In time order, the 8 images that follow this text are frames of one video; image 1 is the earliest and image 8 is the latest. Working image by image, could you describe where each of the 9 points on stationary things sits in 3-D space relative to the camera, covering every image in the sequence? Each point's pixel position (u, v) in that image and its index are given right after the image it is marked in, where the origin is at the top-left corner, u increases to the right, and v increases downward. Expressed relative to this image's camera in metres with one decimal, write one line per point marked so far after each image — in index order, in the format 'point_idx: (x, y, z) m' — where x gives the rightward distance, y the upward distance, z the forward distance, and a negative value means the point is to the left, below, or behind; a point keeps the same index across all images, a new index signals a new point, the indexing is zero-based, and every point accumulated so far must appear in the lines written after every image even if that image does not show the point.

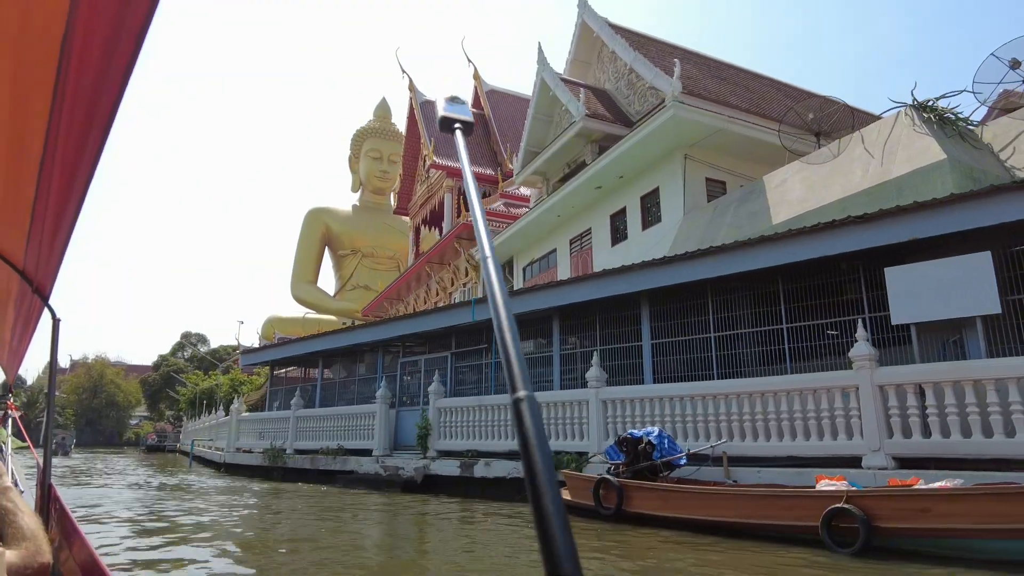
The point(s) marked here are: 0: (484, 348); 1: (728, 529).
0: (-0.4, -0.9, +10.0) m
1: (+1.7, -1.8, +5.2) m
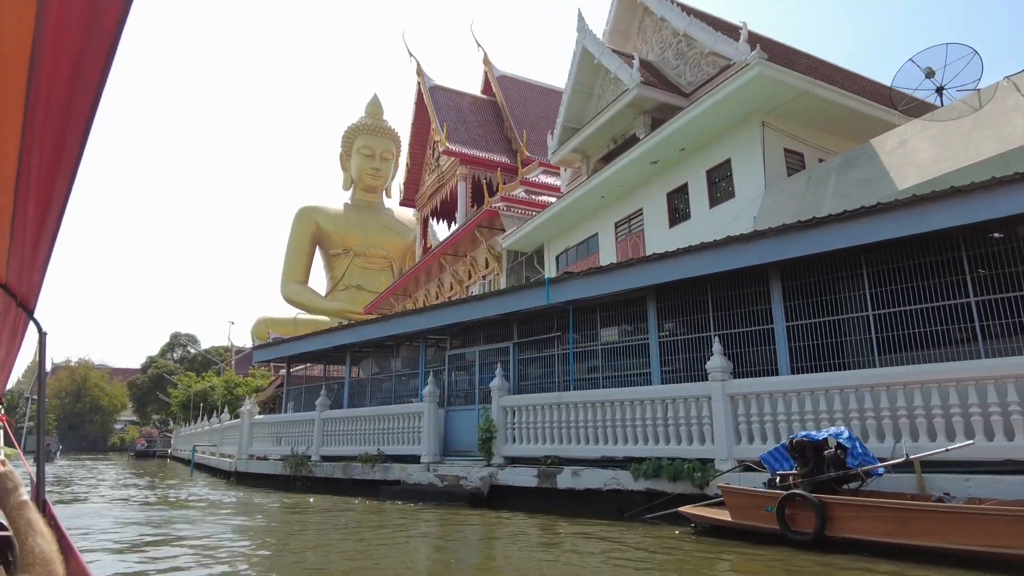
0: (+0.6, -0.6, +8.6) m
1: (+2.7, -1.6, +3.8) m
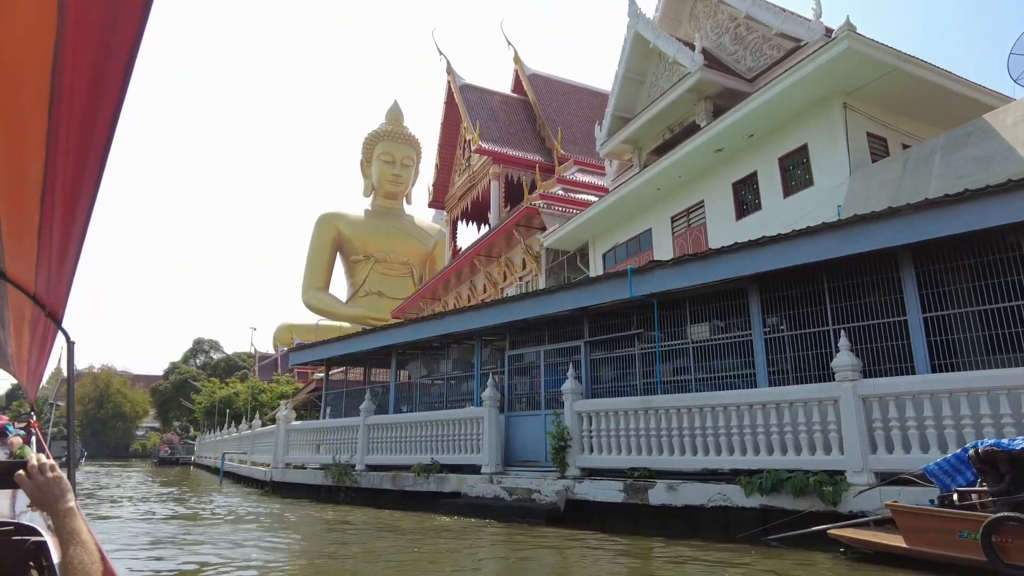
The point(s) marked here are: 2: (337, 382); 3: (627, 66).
0: (+1.4, -0.5, +7.7) m
1: (+3.4, -1.4, +2.9) m
2: (-3.3, -1.8, +12.6) m
3: (+2.3, +4.5, +13.7) m
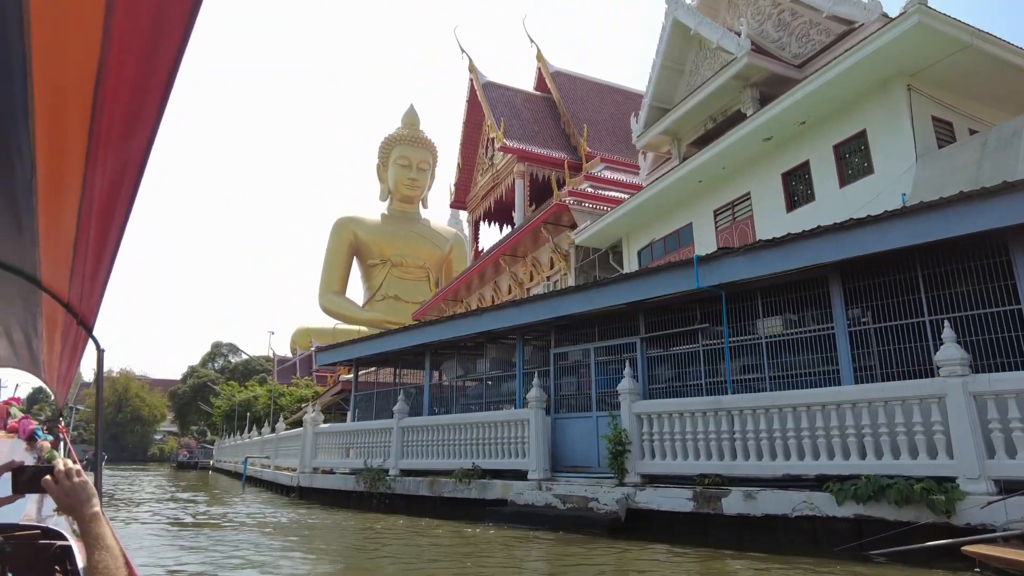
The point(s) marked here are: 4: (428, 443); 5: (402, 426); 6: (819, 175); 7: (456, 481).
0: (+1.9, -0.4, +7.2) m
1: (+3.9, -1.3, +2.3) m
2: (-2.6, -1.7, +12.1) m
3: (+3.0, +4.6, +13.1) m
4: (-1.2, -2.1, +9.3) m
5: (-1.6, -2.0, +9.7) m
6: (+4.8, +1.8, +10.5) m
7: (-0.7, -2.4, +8.3) m
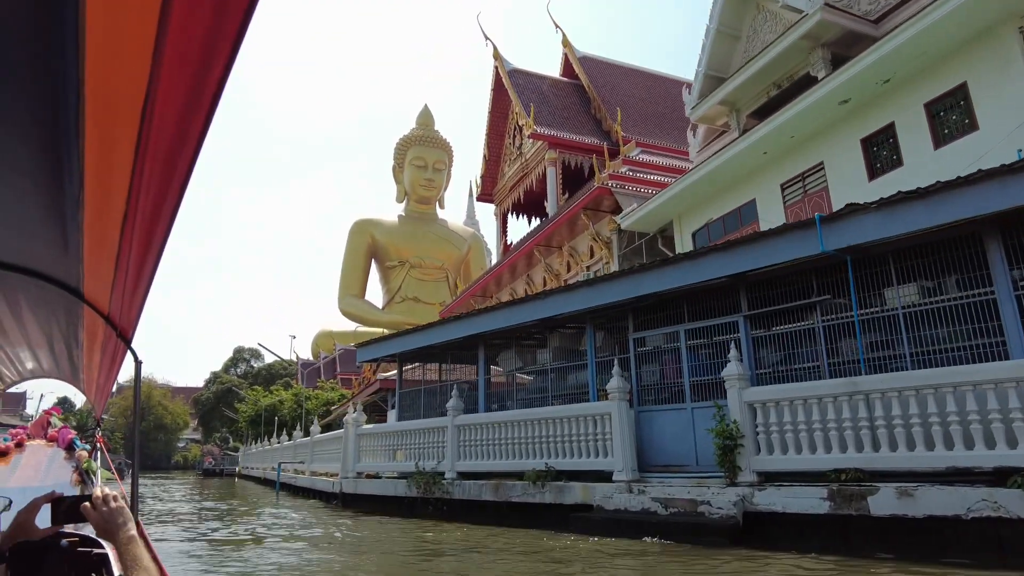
0: (+2.7, -0.2, +6.2) m
1: (+4.6, -0.9, +1.3) m
2: (-1.7, -1.5, +11.3) m
3: (+3.8, +4.9, +12.2) m
4: (-0.3, -1.9, +8.4) m
5: (-0.7, -1.8, +8.8) m
6: (+5.6, +2.1, +9.5) m
7: (+0.2, -2.2, +7.4) m
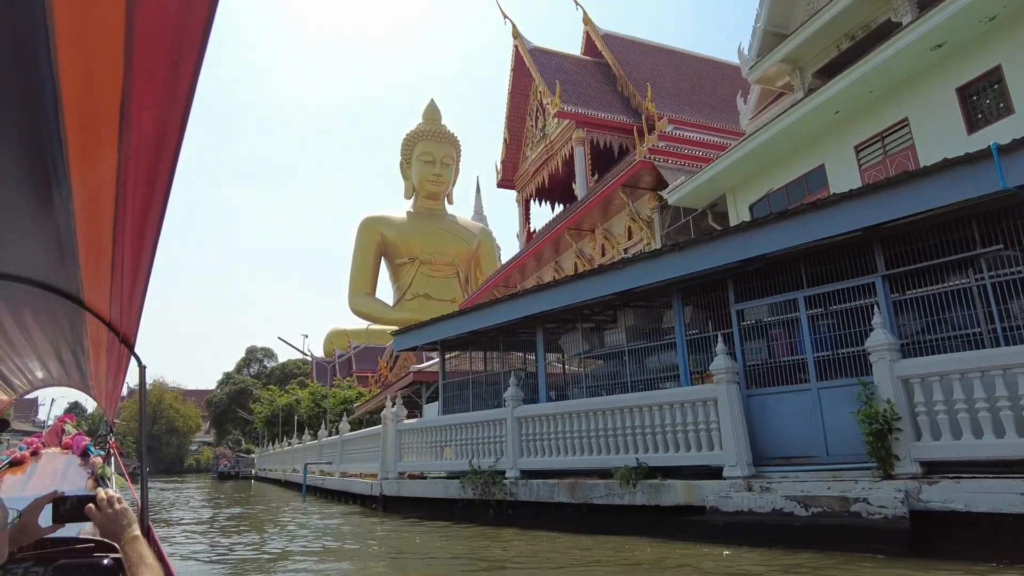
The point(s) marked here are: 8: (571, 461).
0: (+3.5, +0.2, +5.1) m
1: (+5.3, -0.5, +0.2) m
2: (-0.9, -1.2, +10.2) m
3: (+4.5, +5.3, +11.0) m
4: (+0.5, -1.6, +7.3) m
5: (+0.1, -1.5, +7.8) m
6: (+6.3, +2.6, +8.4) m
7: (+1.0, -1.8, +6.4) m
8: (+0.6, -1.8, +7.0) m
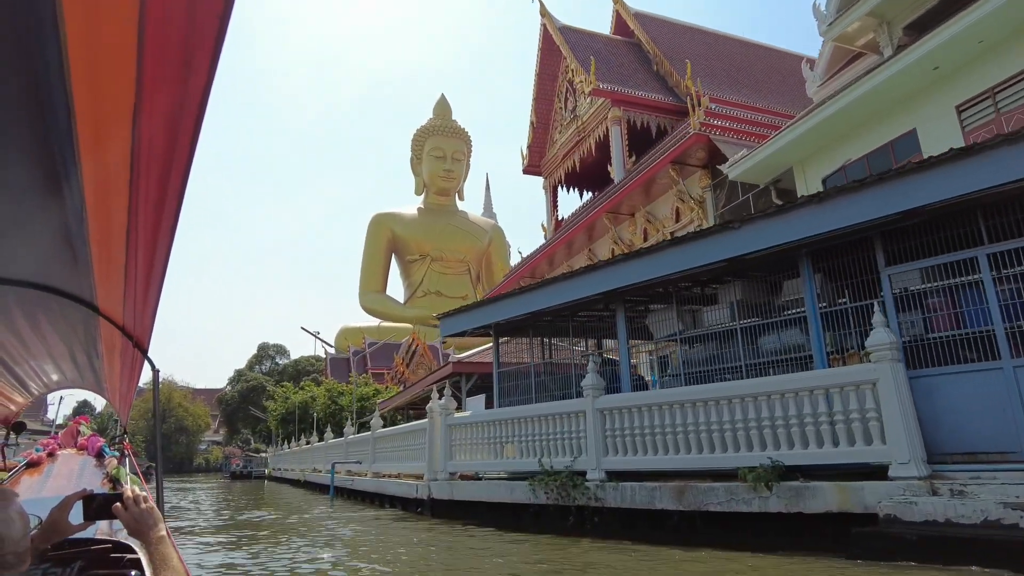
0: (+4.2, +0.5, +3.9) m
1: (+6.0, -0.2, -1.0) m
2: (-0.1, -0.9, +9.1) m
3: (+5.3, +5.6, +9.8) m
4: (+1.3, -1.3, +6.1) m
5: (+0.9, -1.2, +6.6) m
6: (+7.1, +2.9, +7.2) m
7: (+1.8, -1.5, +5.2) m
8: (+1.4, -1.5, +5.9) m
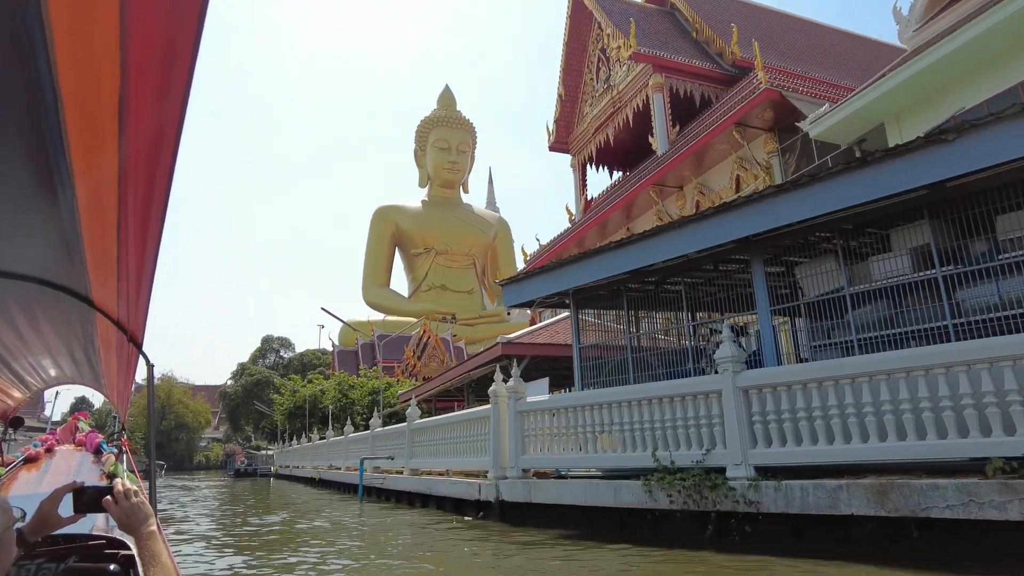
0: (+5.1, +1.0, +2.4) m
1: (+7.0, +0.2, -2.5) m
2: (+0.8, -0.5, +7.6) m
3: (+6.2, +6.1, +8.3) m
4: (+2.2, -0.9, +4.7) m
5: (+1.8, -0.7, +5.1) m
6: (+8.0, +3.3, +5.7) m
7: (+2.6, -1.1, +3.7) m
8: (+2.3, -1.1, +4.4) m
